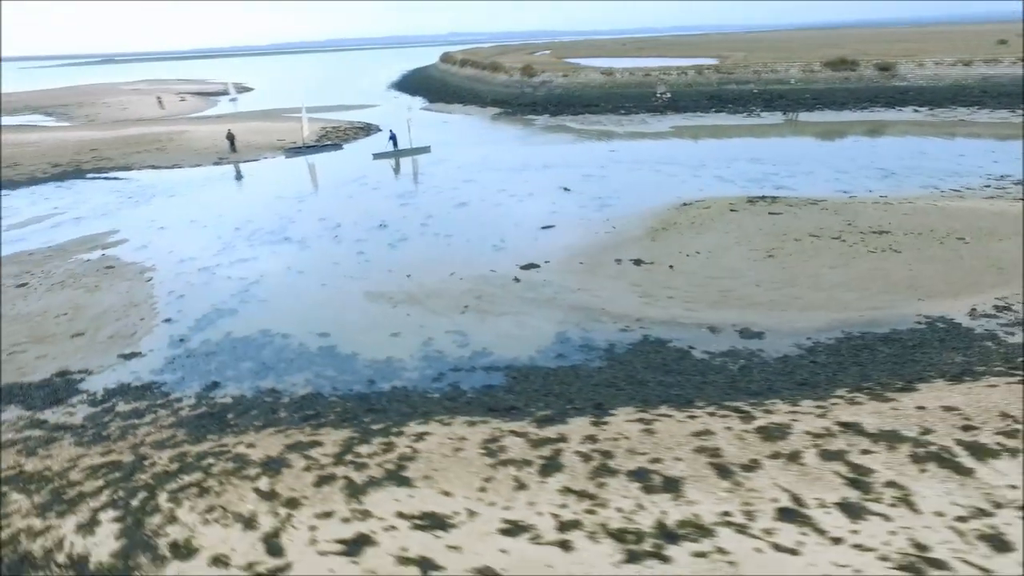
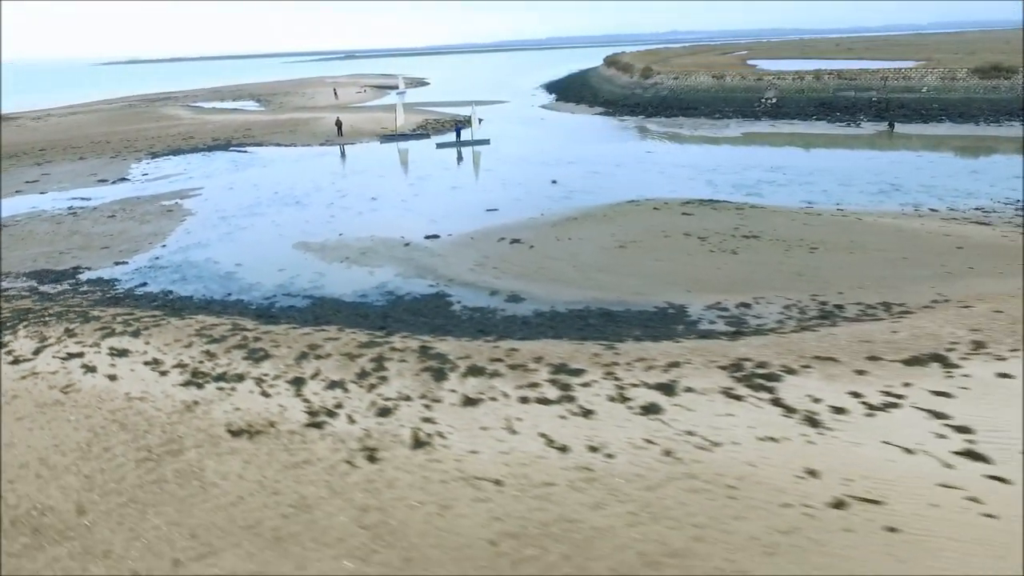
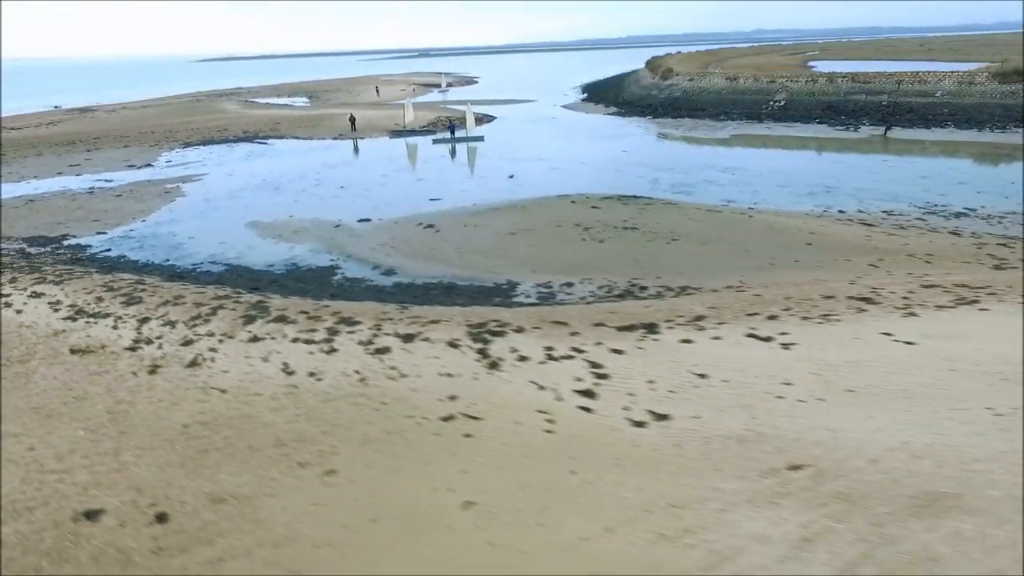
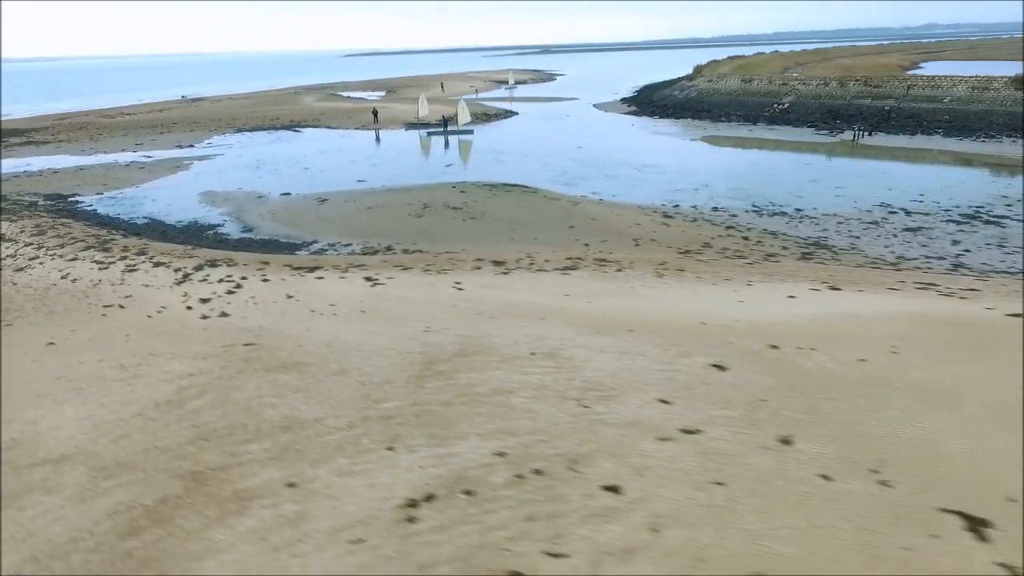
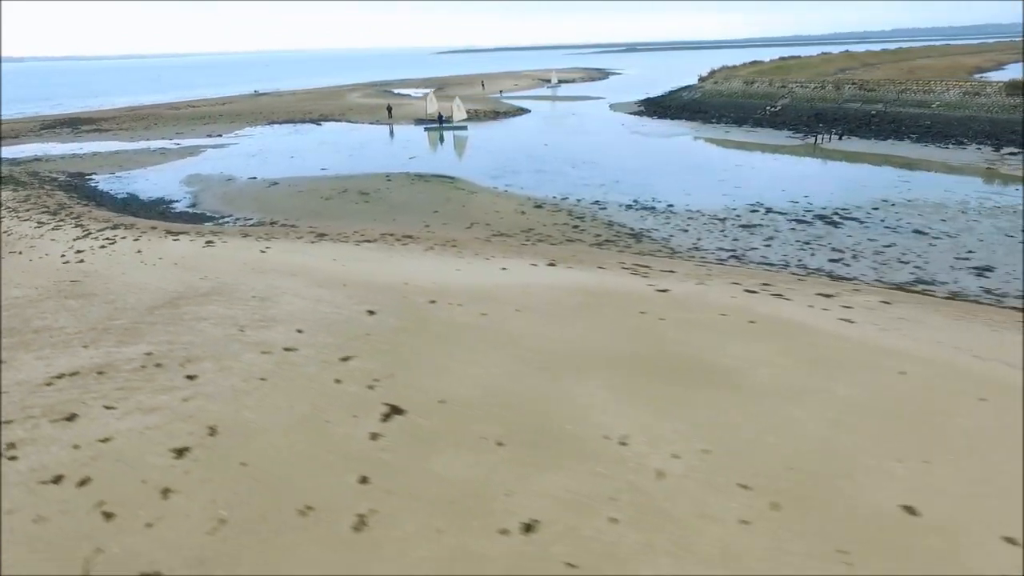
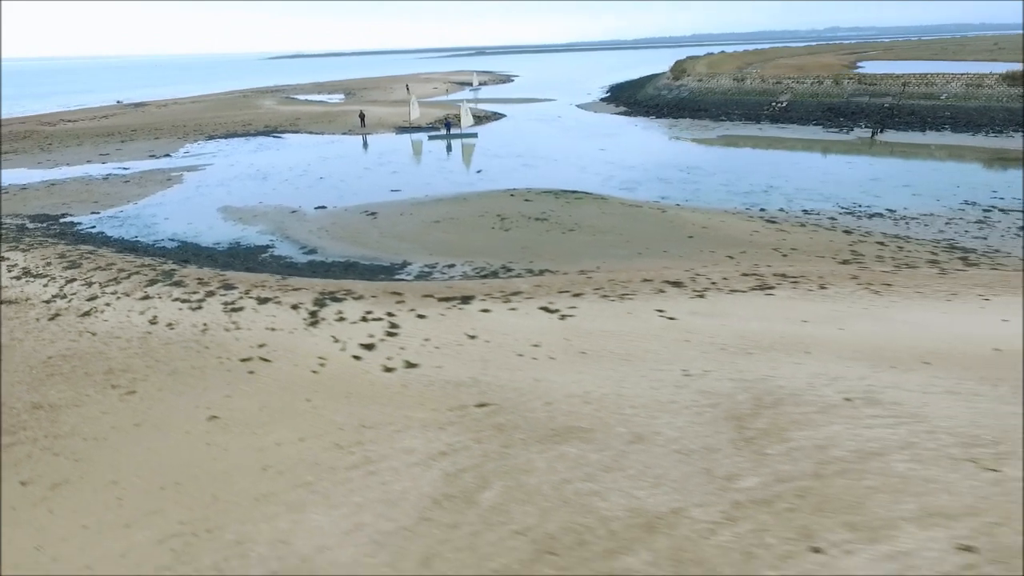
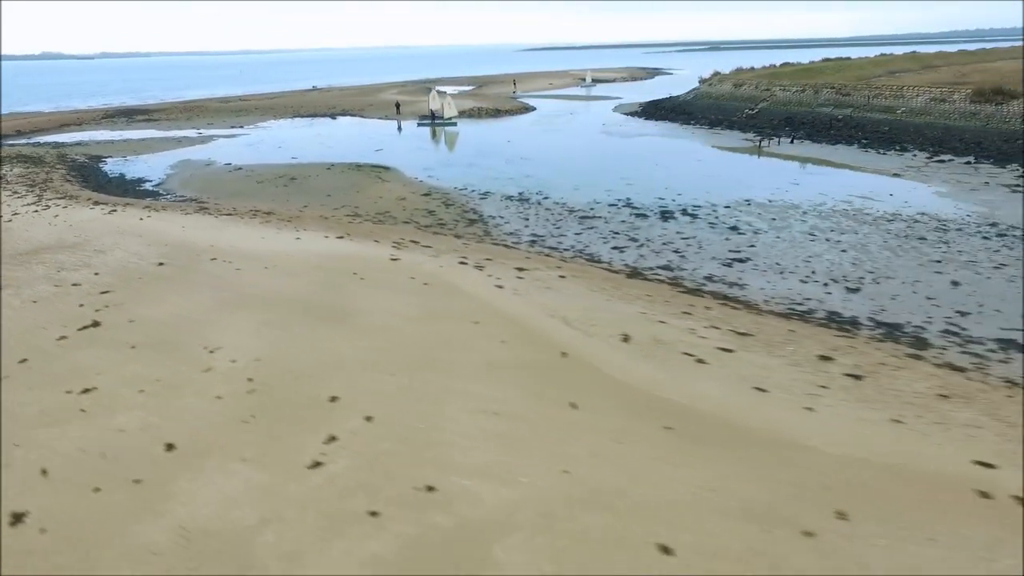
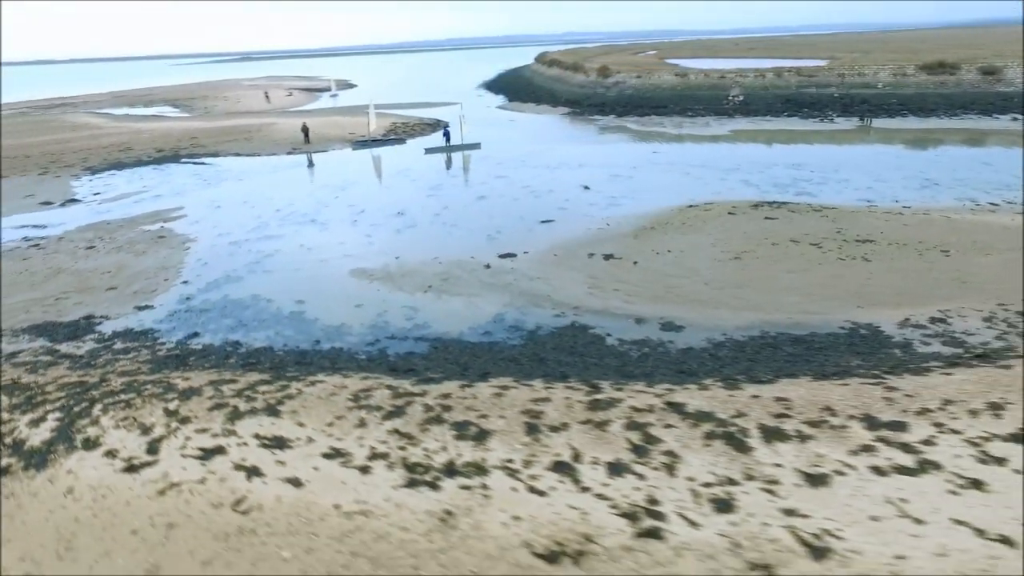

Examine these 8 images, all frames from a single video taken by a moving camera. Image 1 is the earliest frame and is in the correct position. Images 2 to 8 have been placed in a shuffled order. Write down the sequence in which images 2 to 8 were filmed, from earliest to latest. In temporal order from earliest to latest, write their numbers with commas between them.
8, 2, 3, 6, 4, 5, 7
